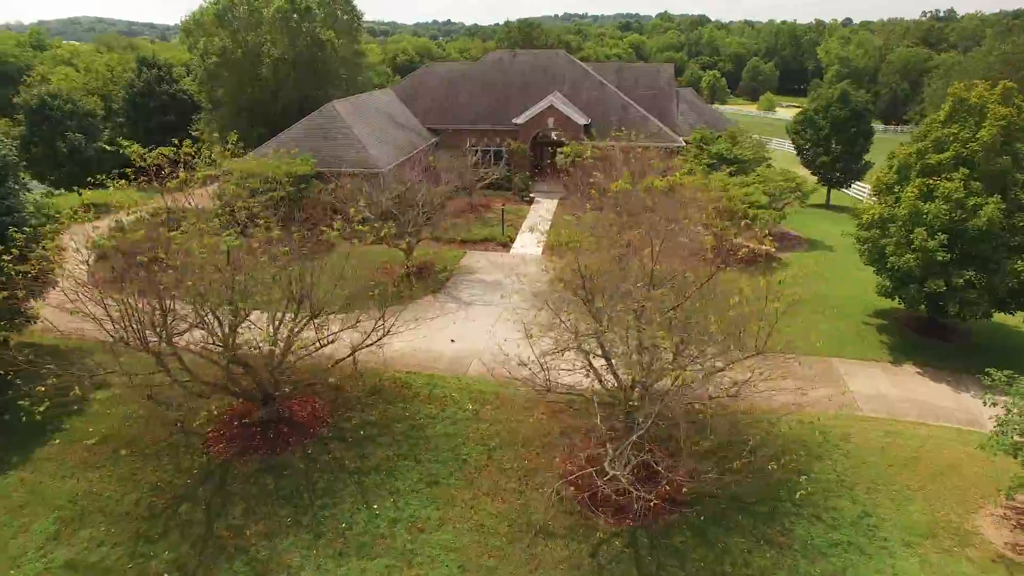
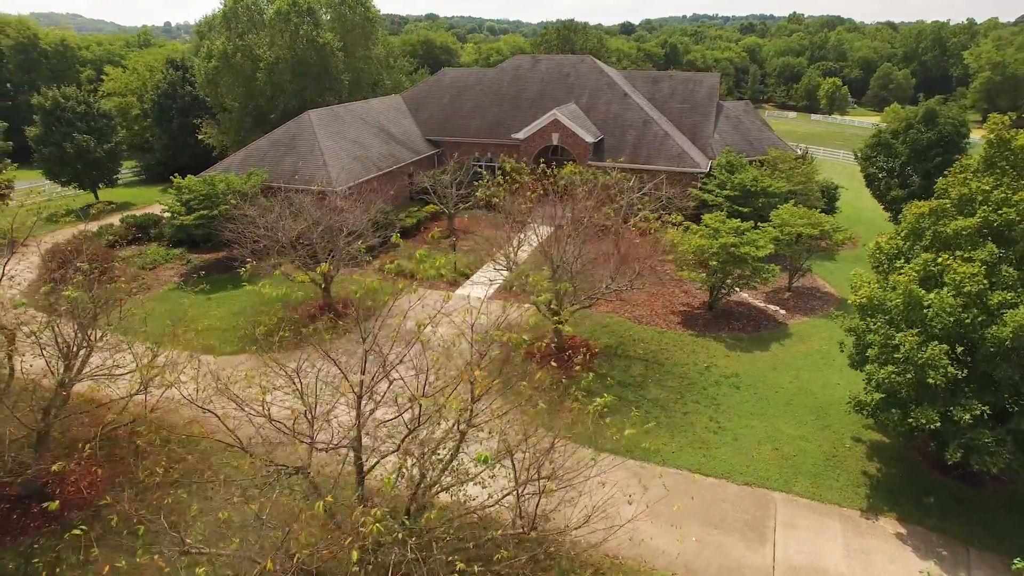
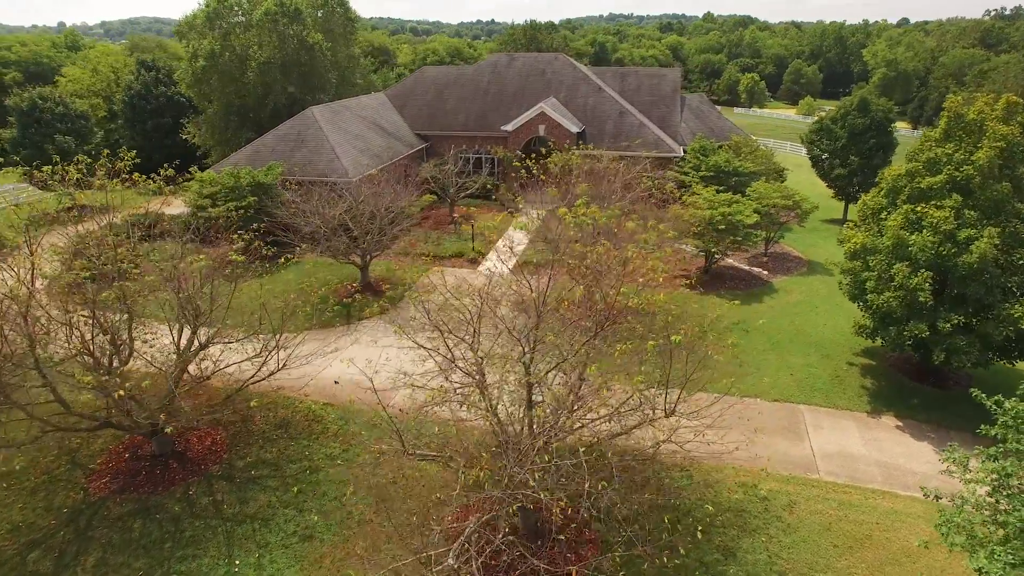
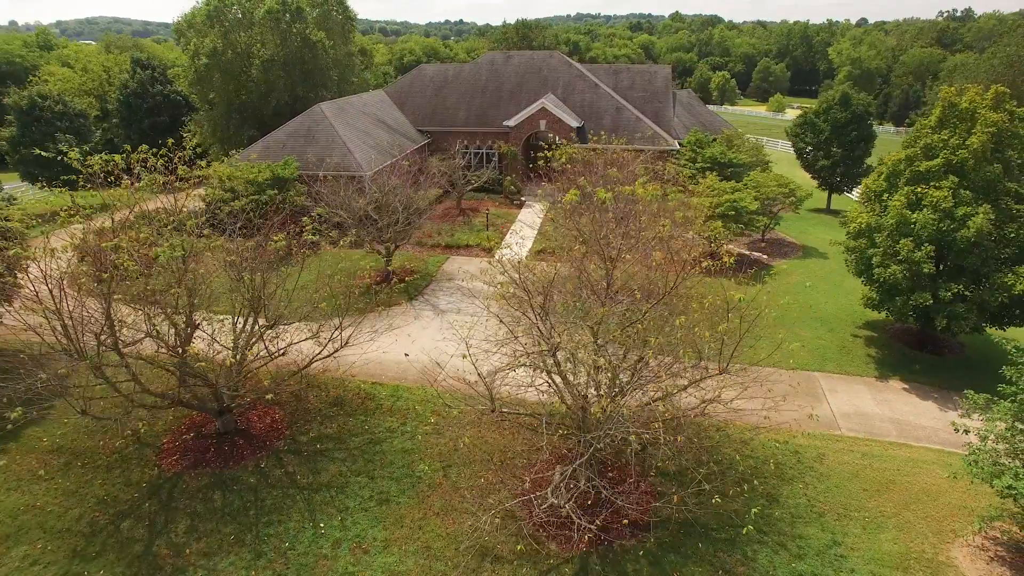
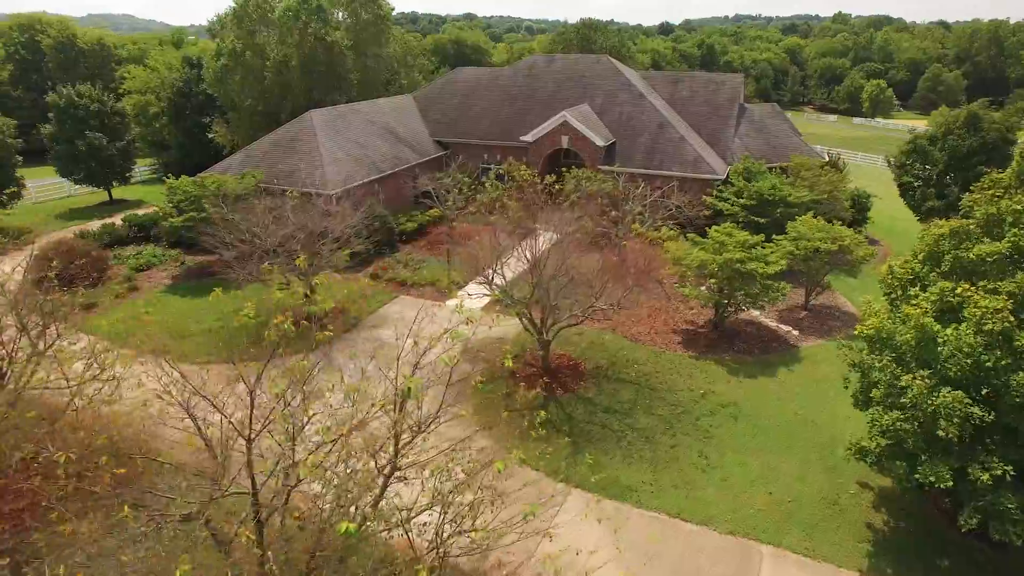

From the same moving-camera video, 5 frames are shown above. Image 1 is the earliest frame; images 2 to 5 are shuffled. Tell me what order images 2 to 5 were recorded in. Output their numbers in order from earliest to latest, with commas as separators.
4, 3, 2, 5
